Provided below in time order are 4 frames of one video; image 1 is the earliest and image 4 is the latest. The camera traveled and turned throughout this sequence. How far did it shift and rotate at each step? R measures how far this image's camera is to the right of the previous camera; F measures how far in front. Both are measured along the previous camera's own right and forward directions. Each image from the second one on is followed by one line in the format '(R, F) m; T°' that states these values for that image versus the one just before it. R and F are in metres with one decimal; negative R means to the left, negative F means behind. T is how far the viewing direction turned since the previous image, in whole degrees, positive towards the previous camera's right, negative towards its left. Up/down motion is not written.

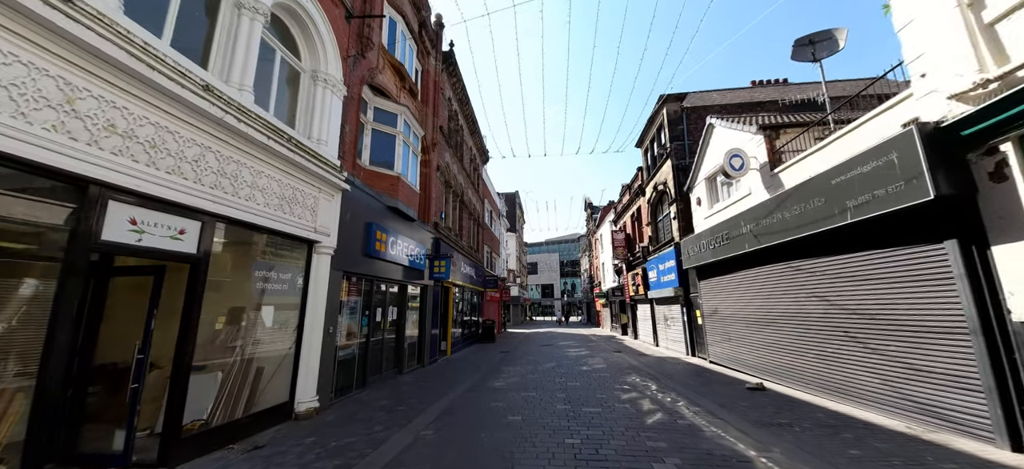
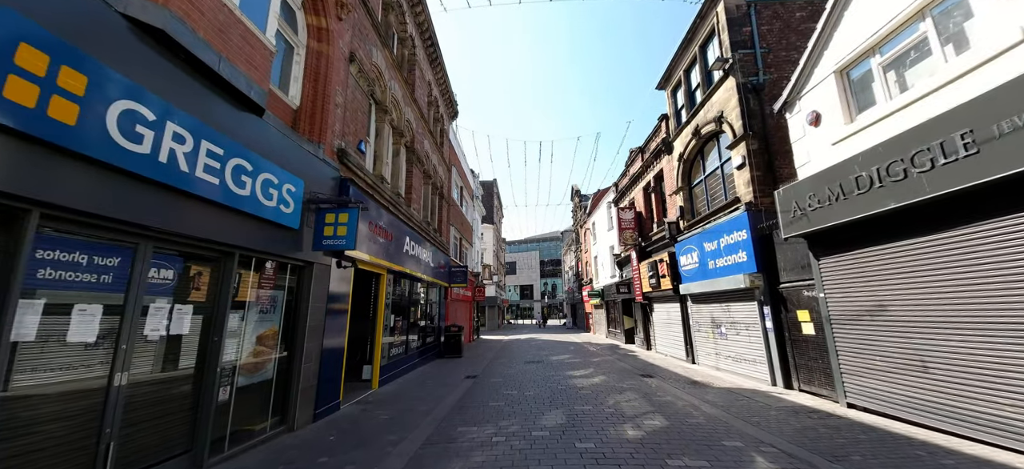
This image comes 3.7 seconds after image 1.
(+0.1, +5.3) m; +4°
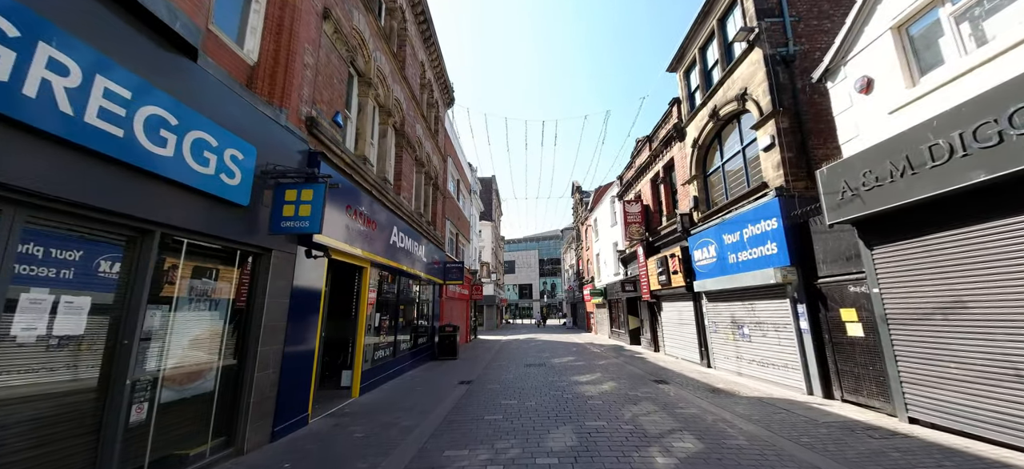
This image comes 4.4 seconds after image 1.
(0.0, +0.9) m; 0°
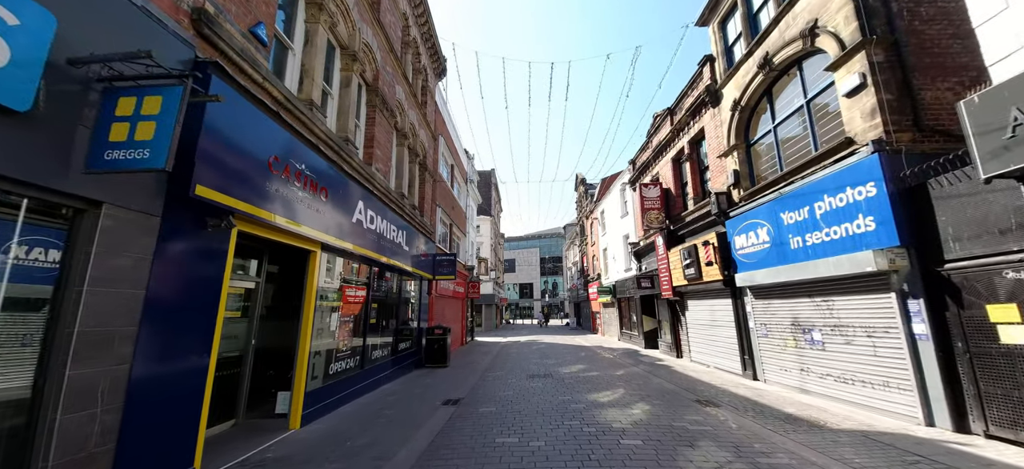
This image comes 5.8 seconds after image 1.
(0.0, +1.8) m; 0°
